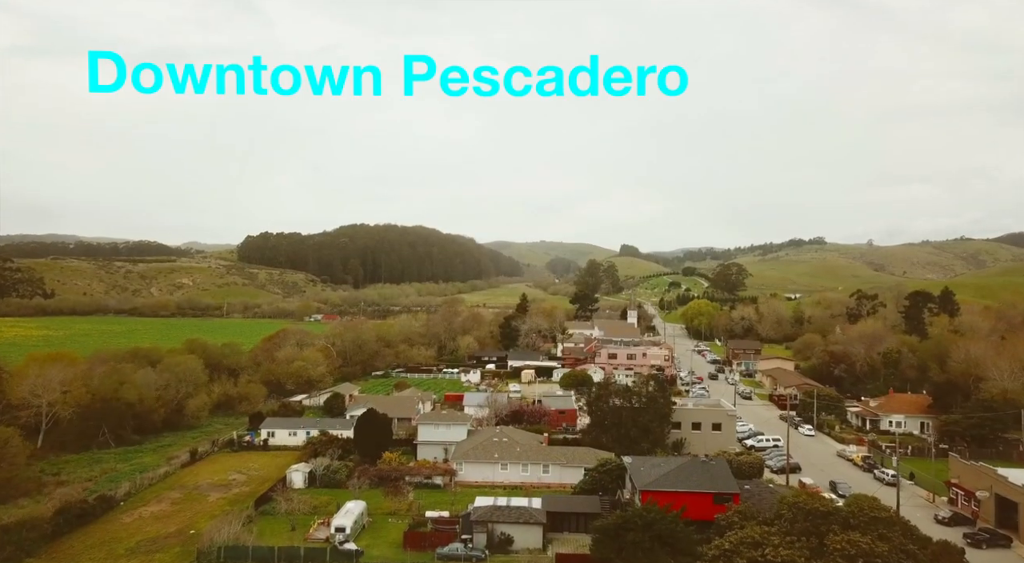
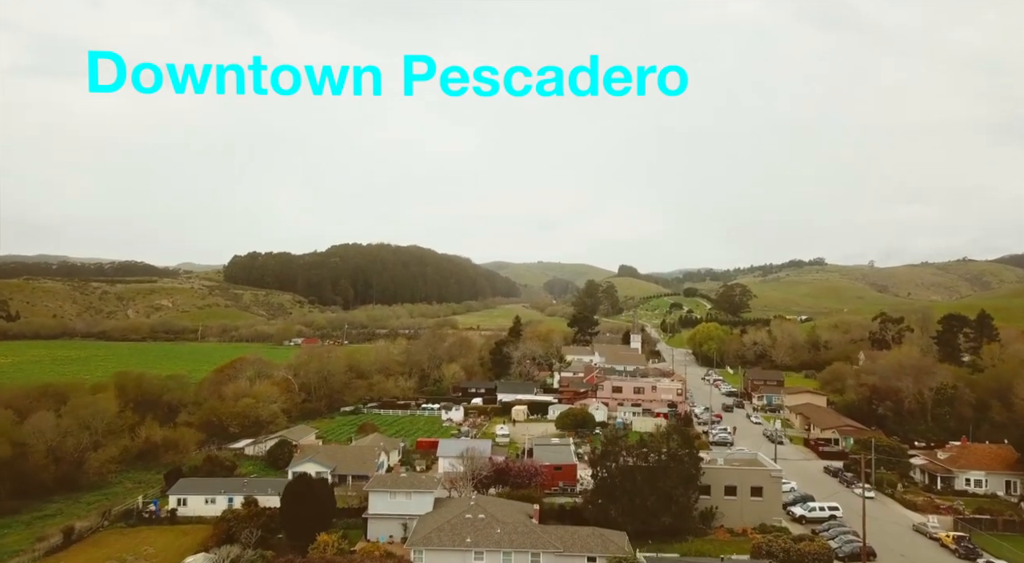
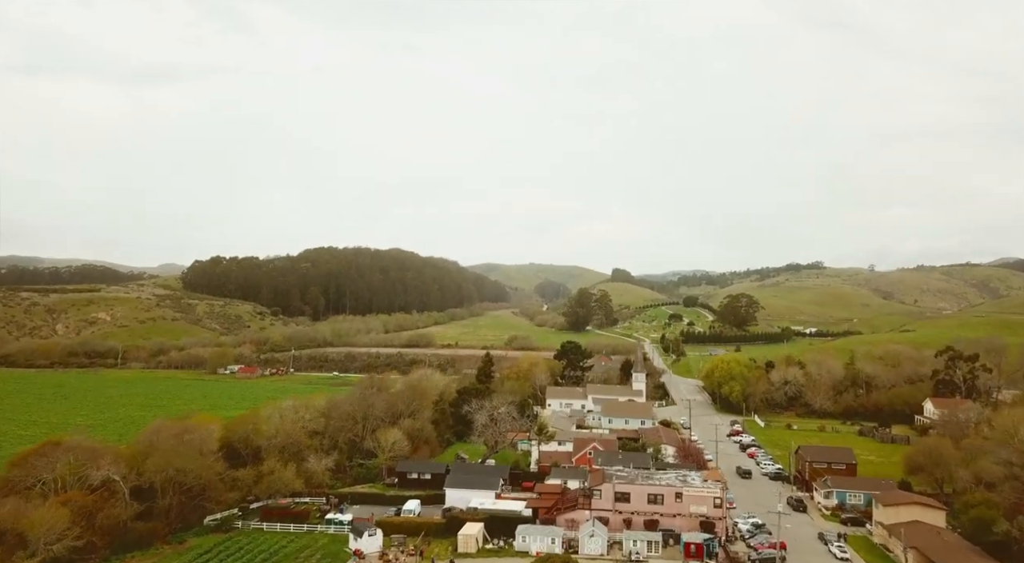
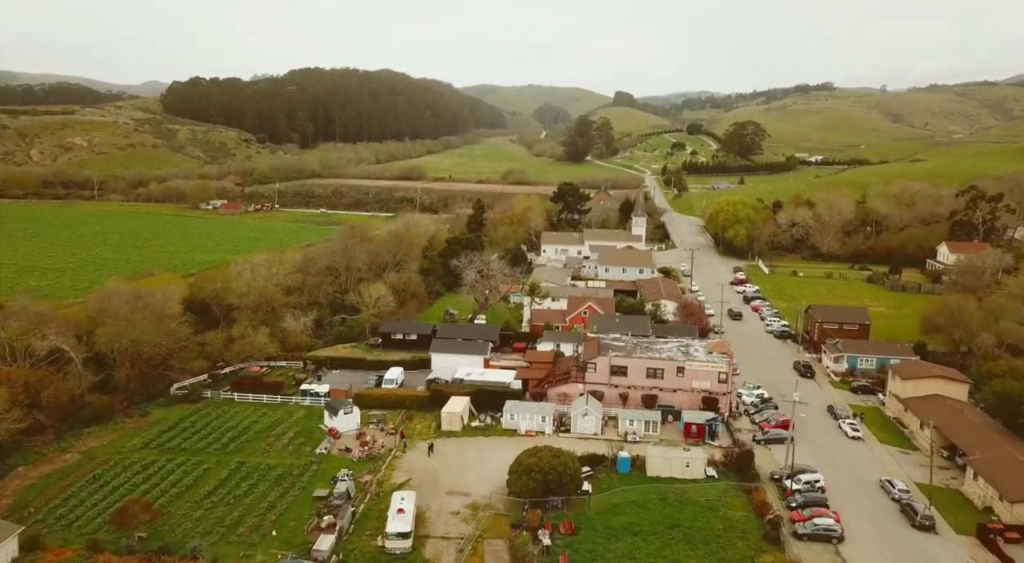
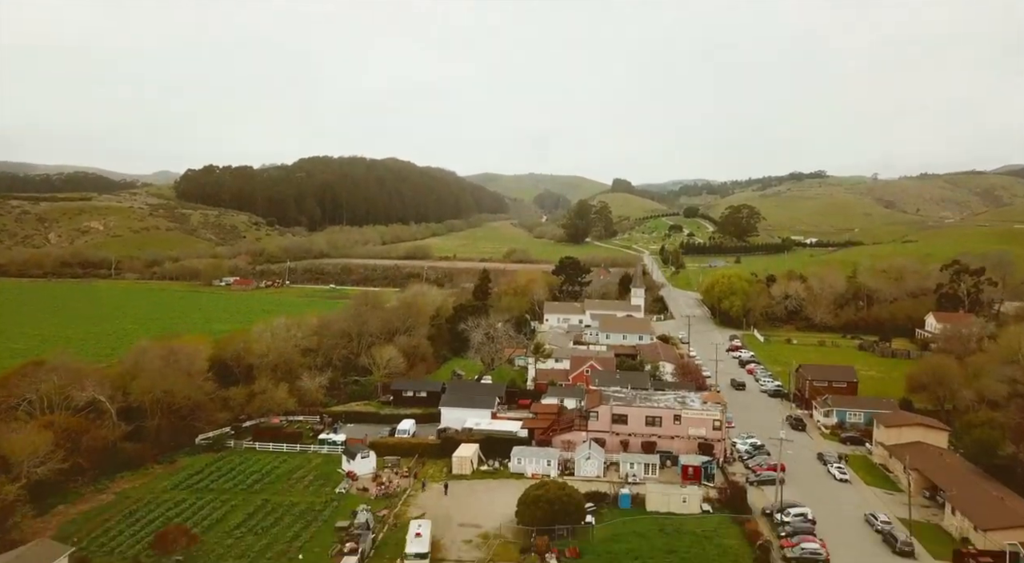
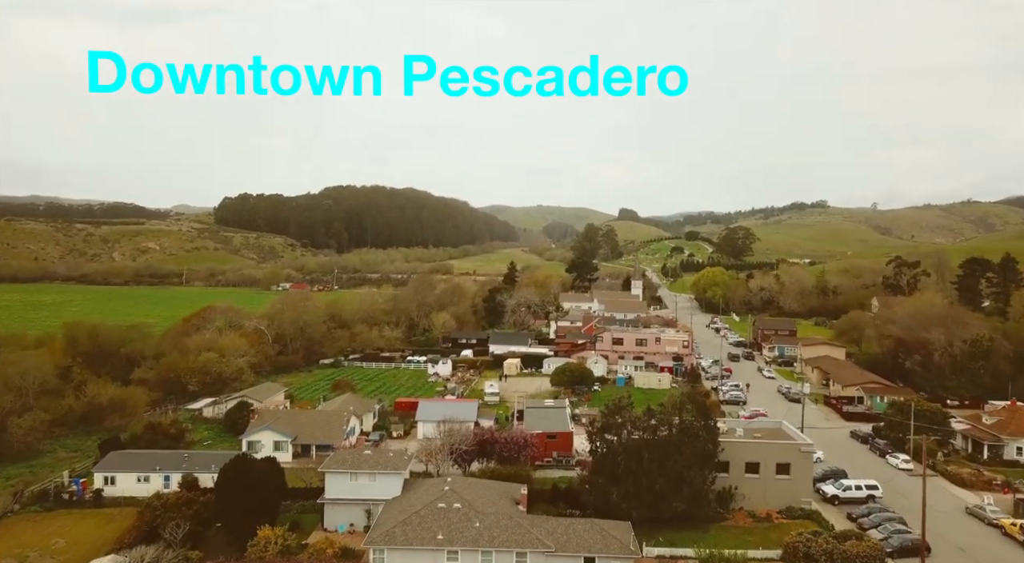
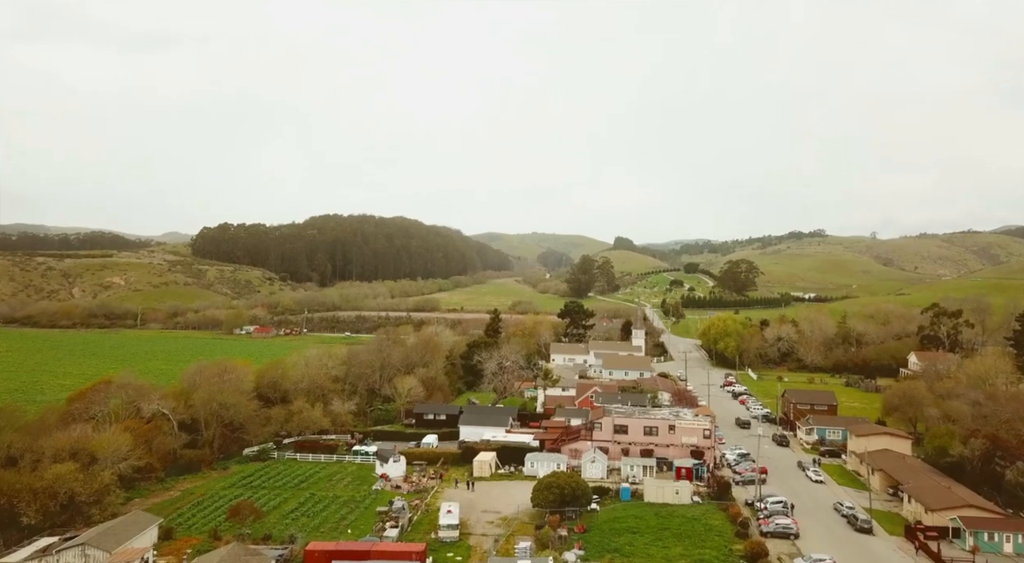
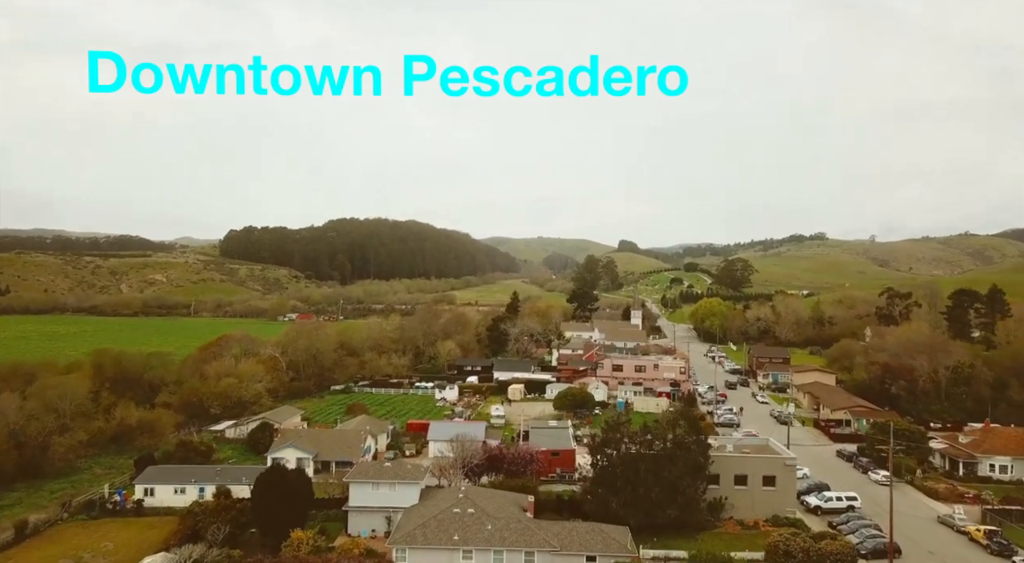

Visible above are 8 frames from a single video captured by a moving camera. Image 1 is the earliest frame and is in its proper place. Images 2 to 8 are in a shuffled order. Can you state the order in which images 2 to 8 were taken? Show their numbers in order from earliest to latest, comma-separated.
2, 8, 6, 7, 3, 5, 4
